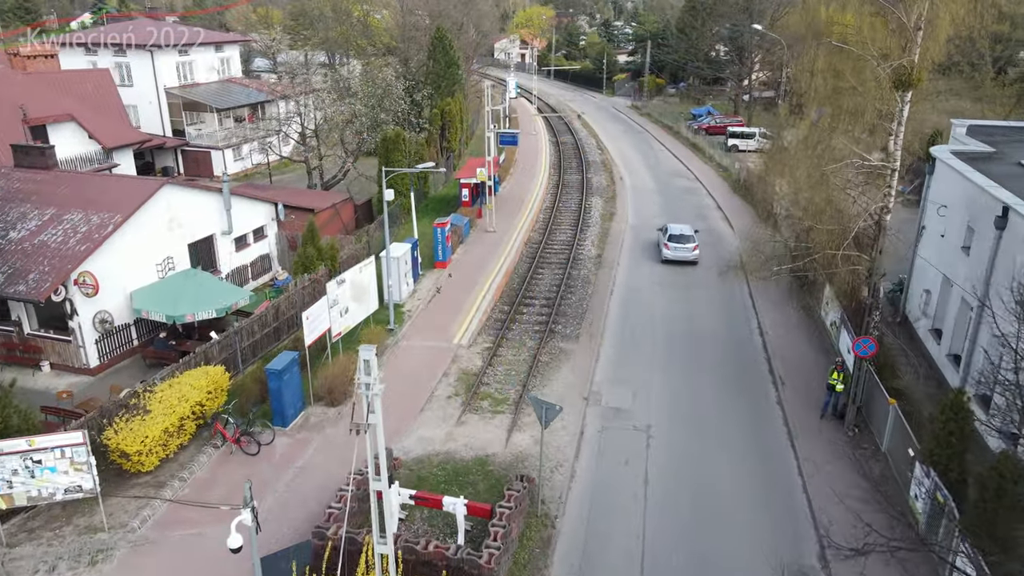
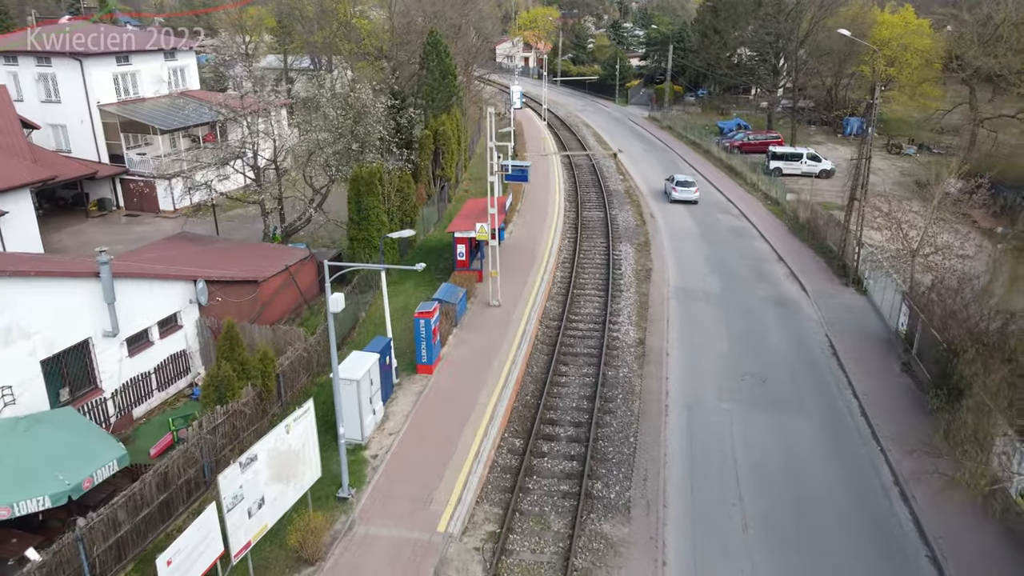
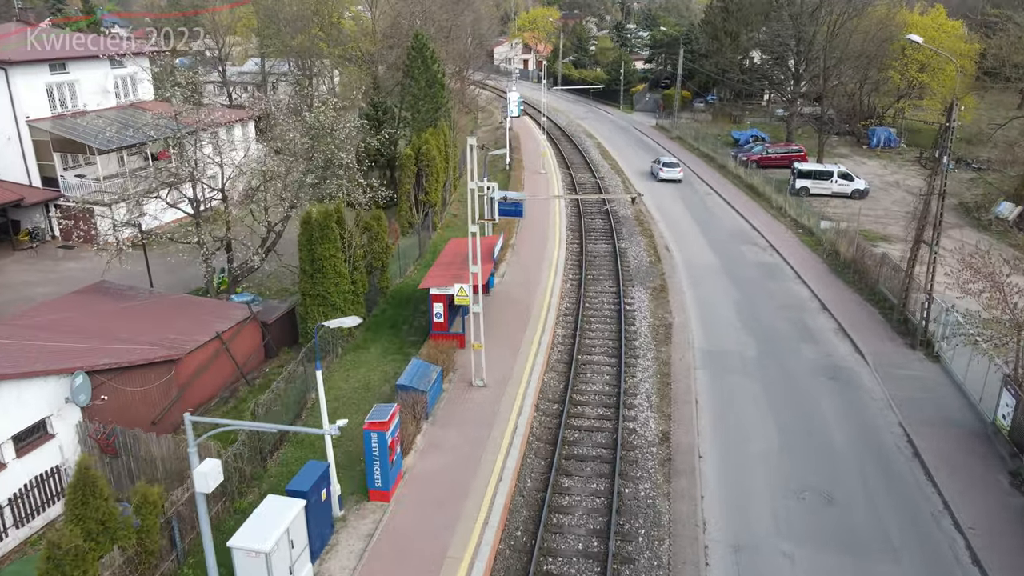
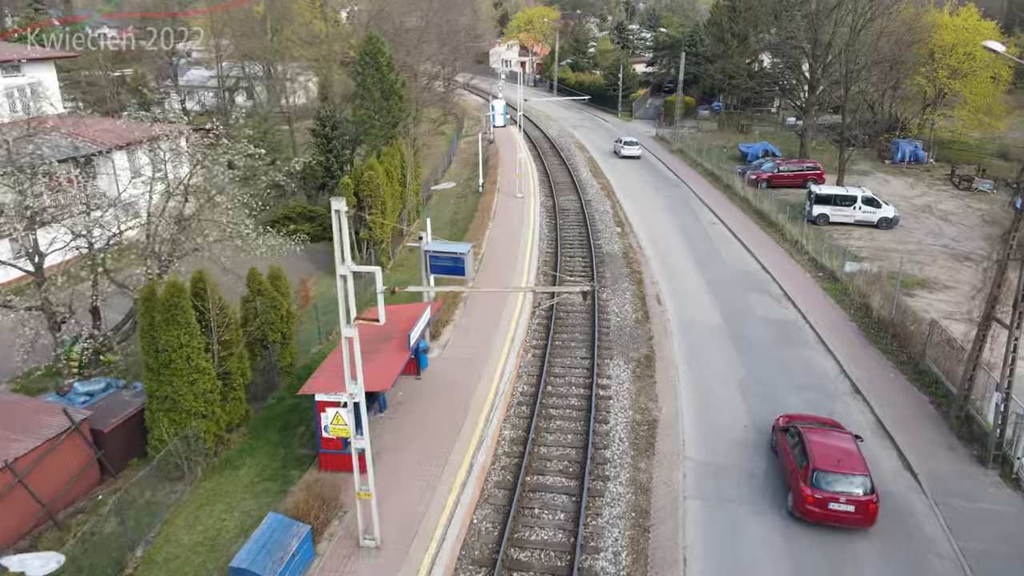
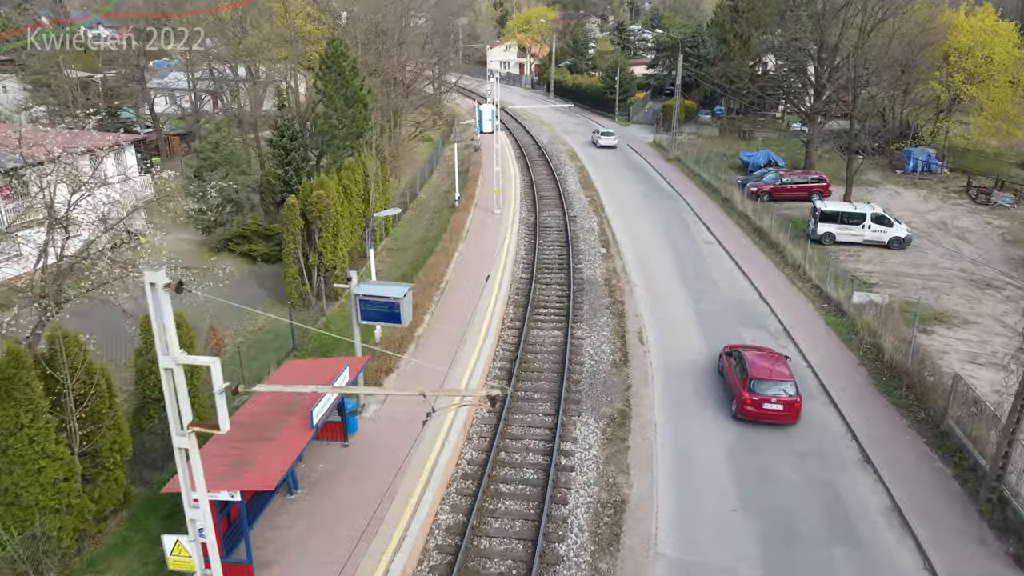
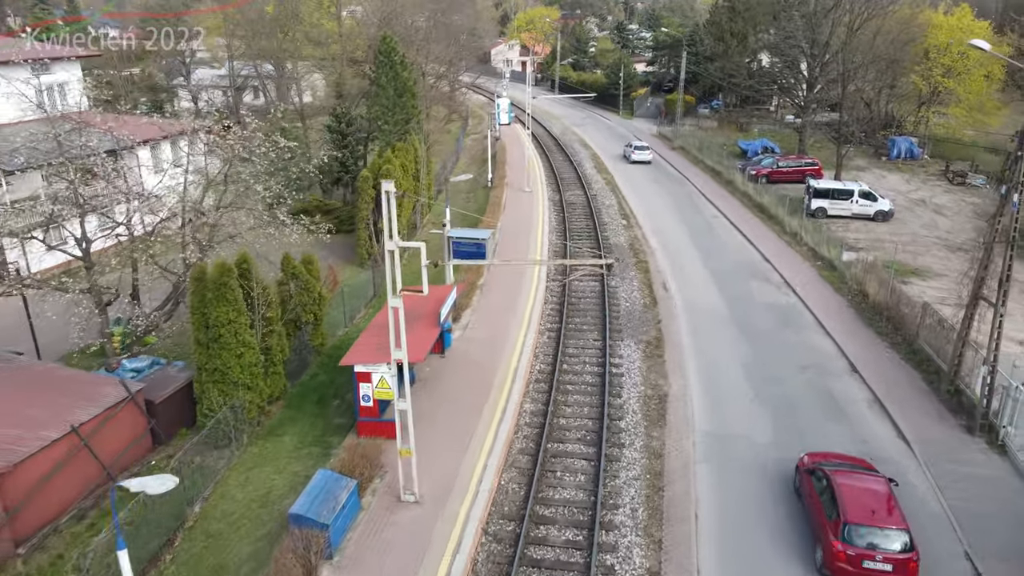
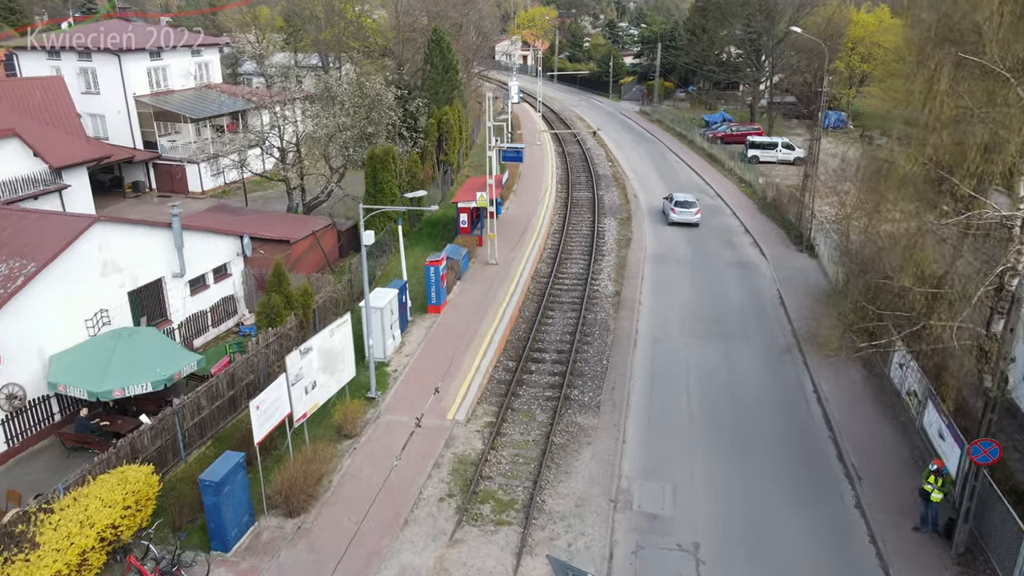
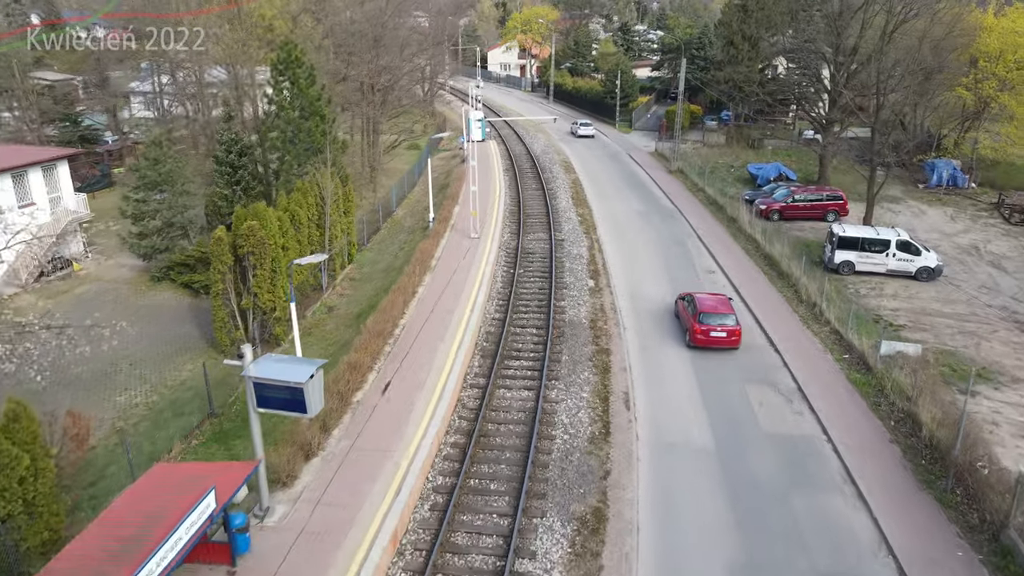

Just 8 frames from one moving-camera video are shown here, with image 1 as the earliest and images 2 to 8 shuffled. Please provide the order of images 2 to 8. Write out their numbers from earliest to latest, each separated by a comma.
7, 2, 3, 6, 4, 5, 8
